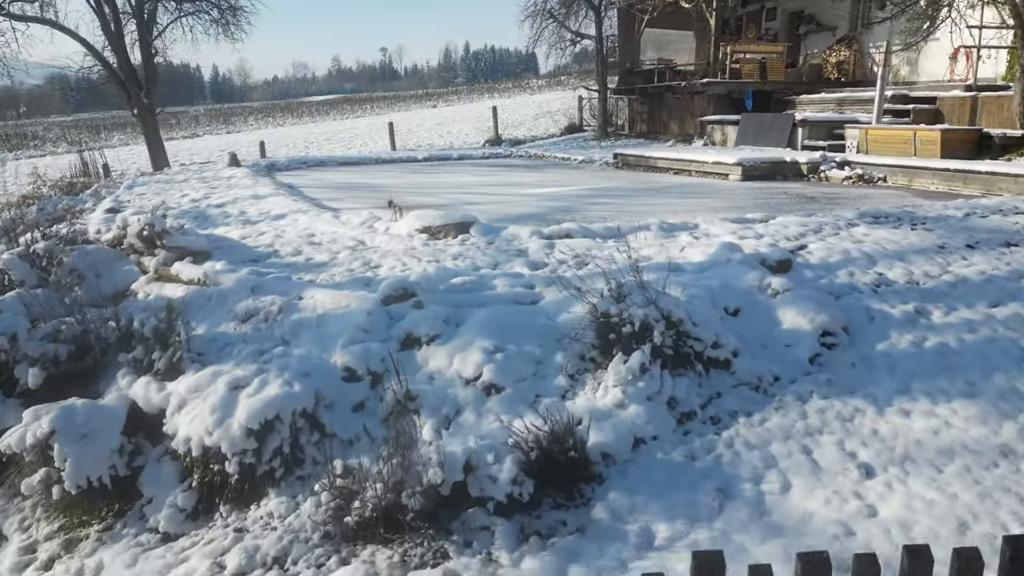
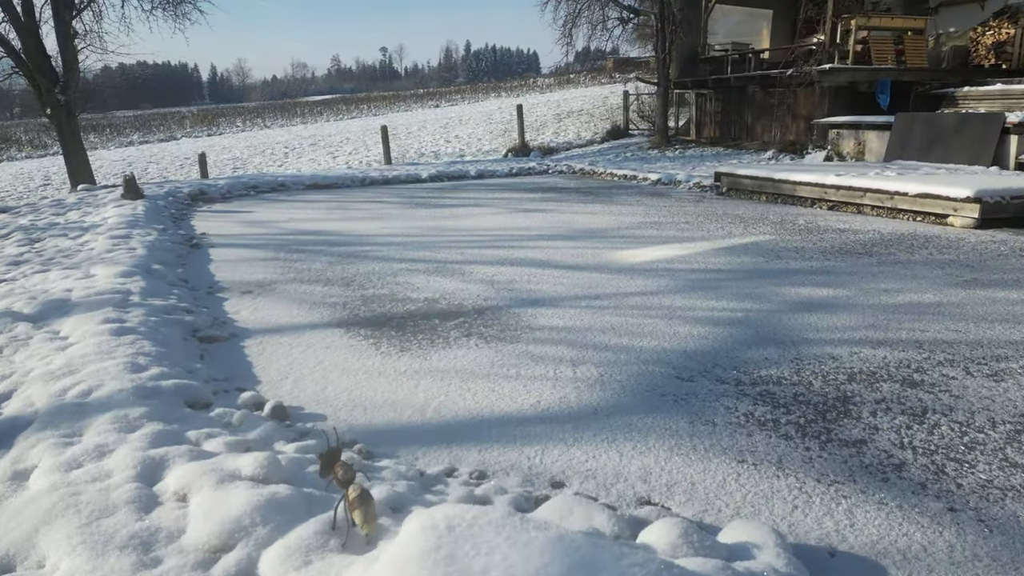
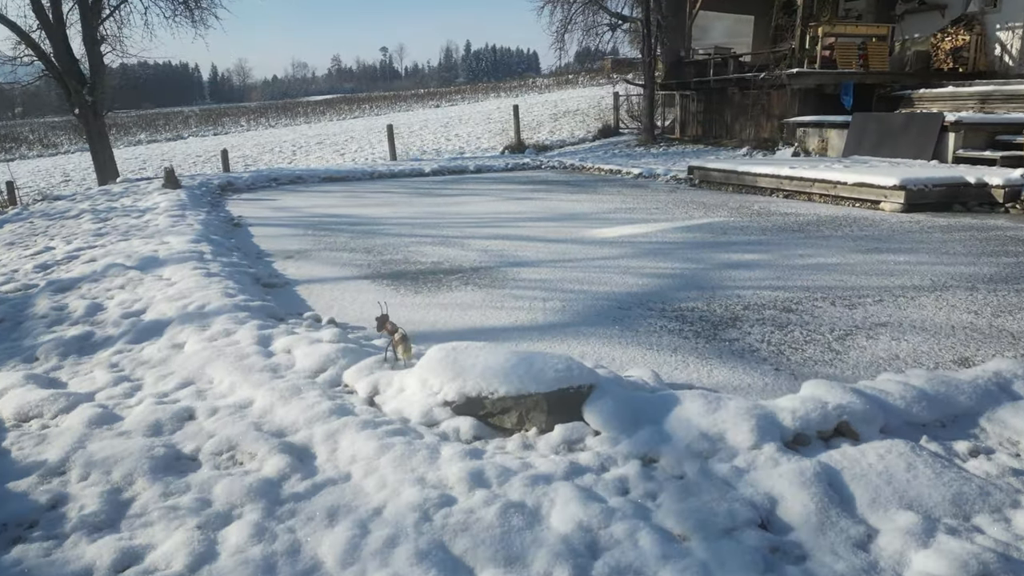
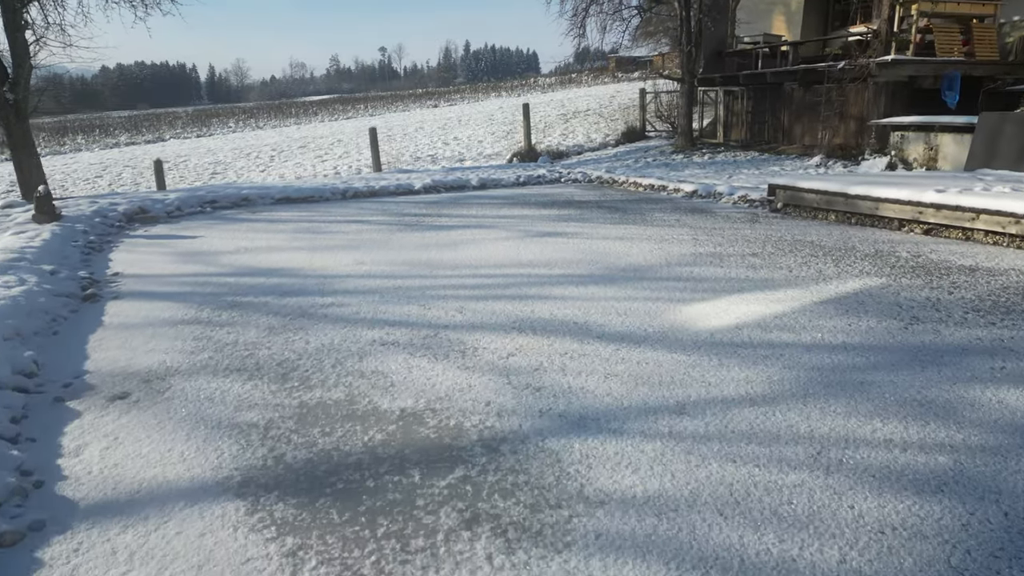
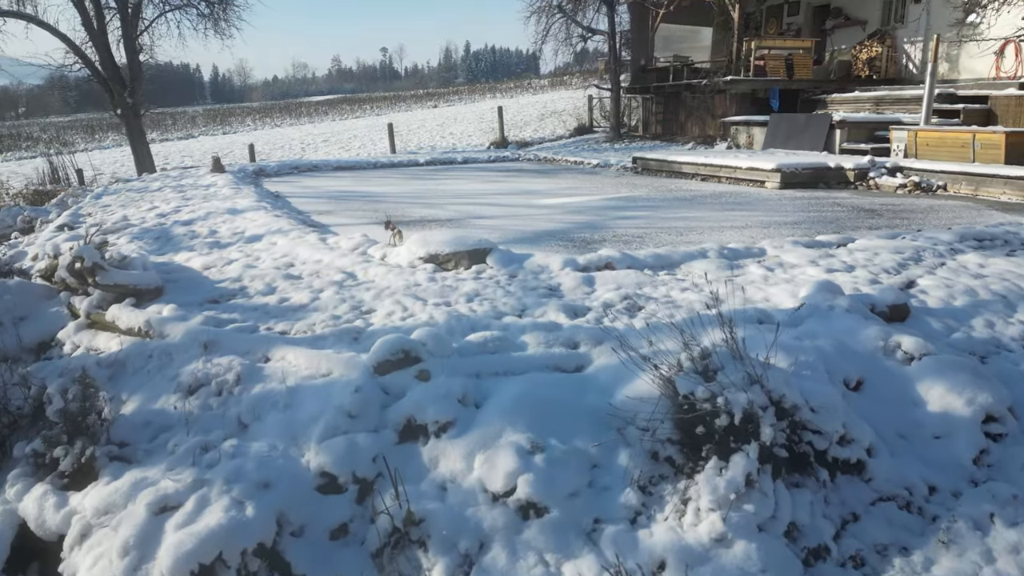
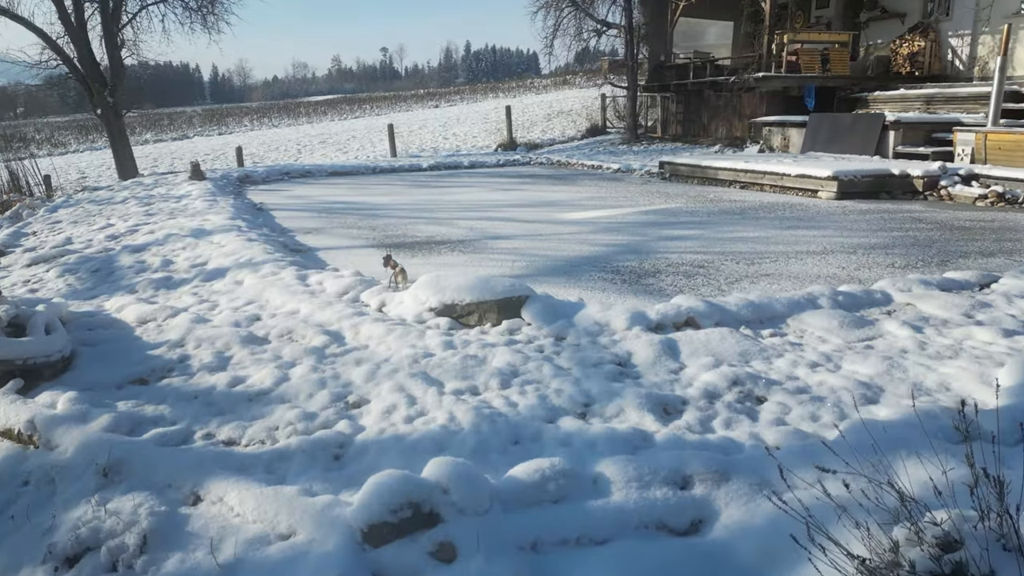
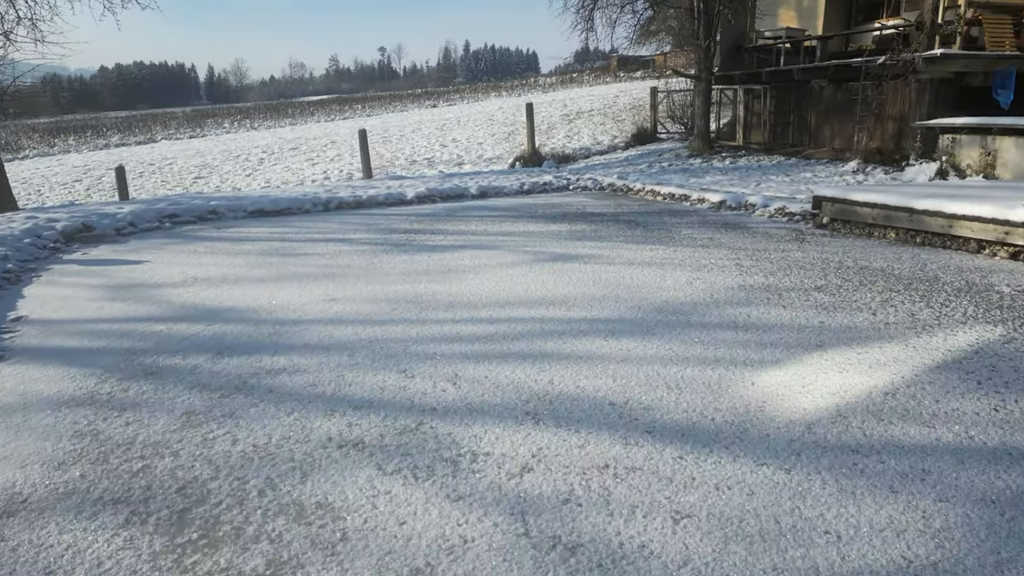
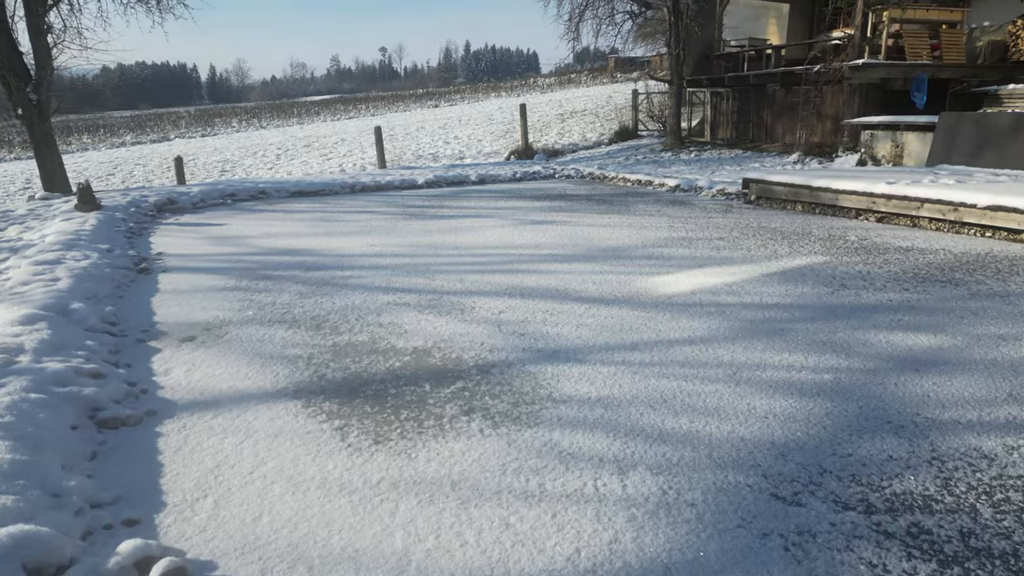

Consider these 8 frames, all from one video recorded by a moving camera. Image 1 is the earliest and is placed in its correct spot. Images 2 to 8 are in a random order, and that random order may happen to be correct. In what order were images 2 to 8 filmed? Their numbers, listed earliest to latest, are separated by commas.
5, 6, 3, 2, 8, 4, 7
